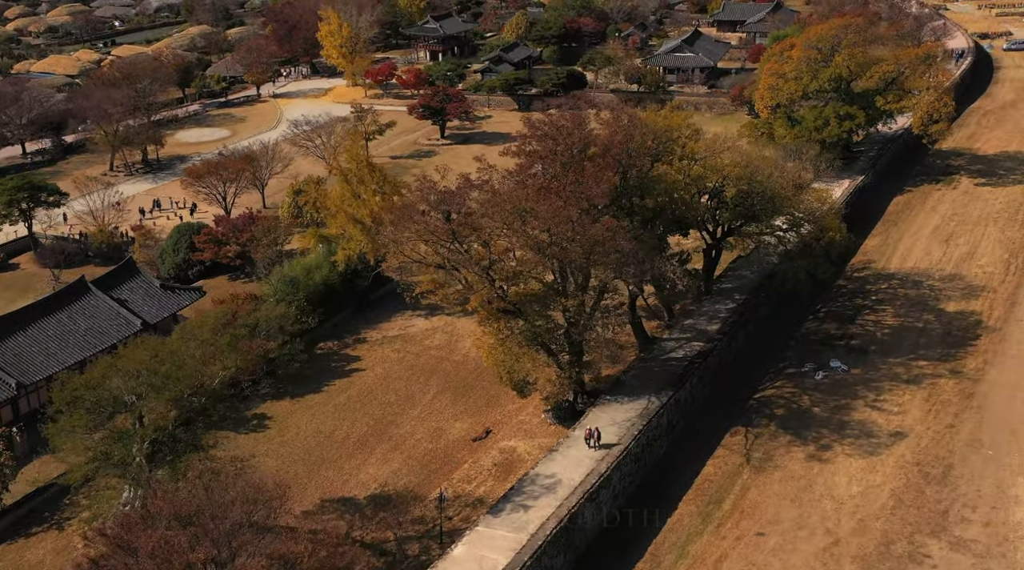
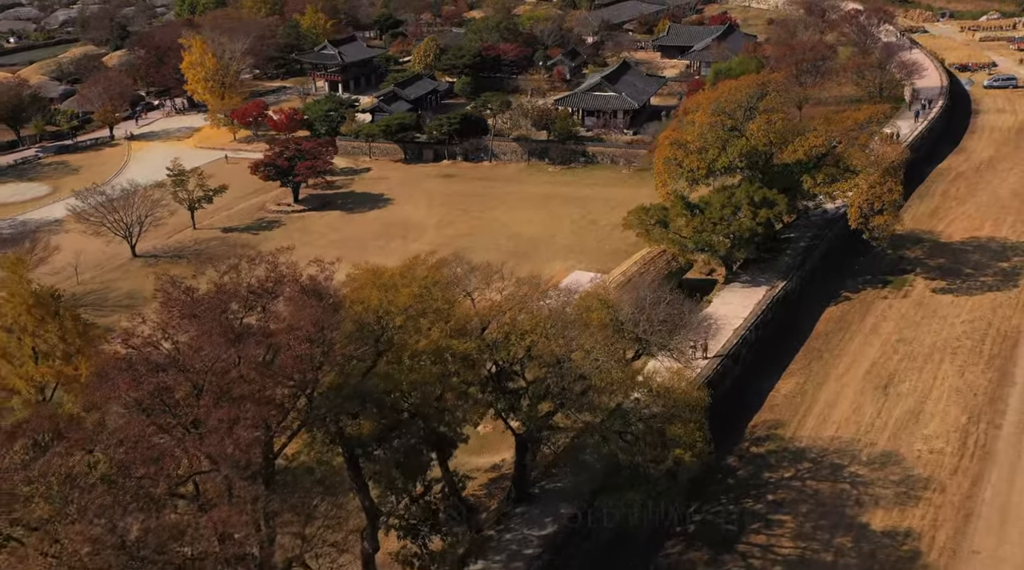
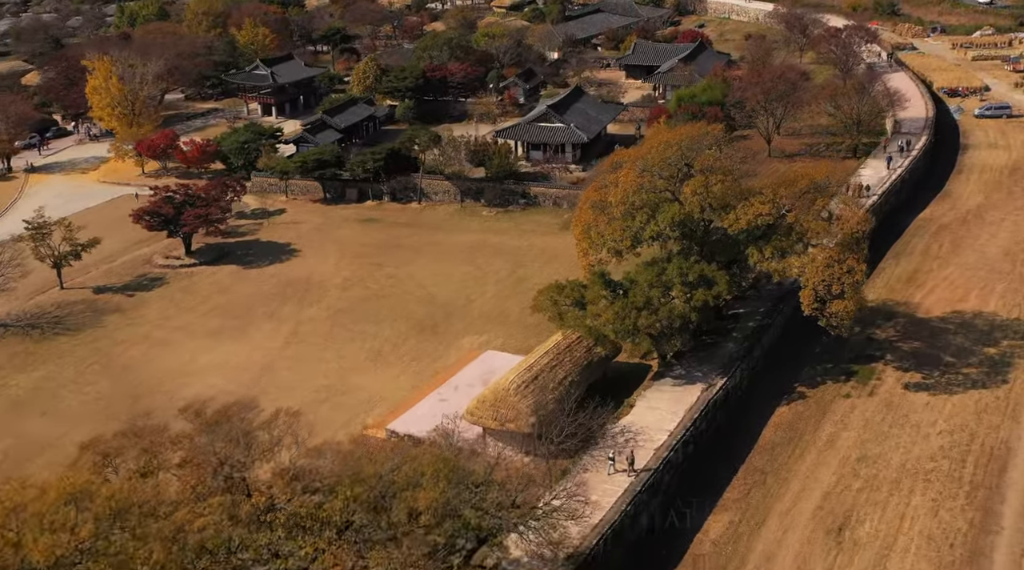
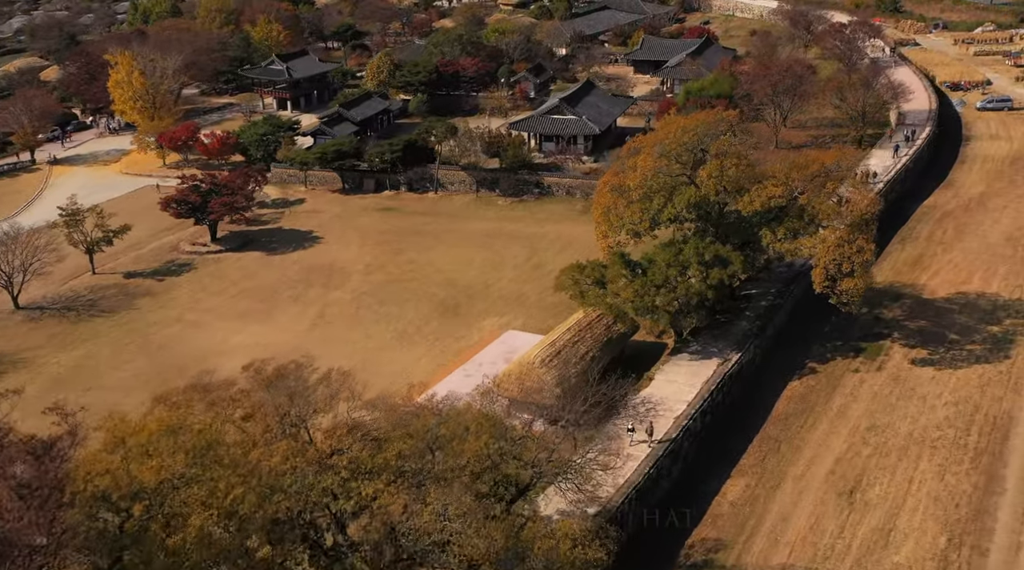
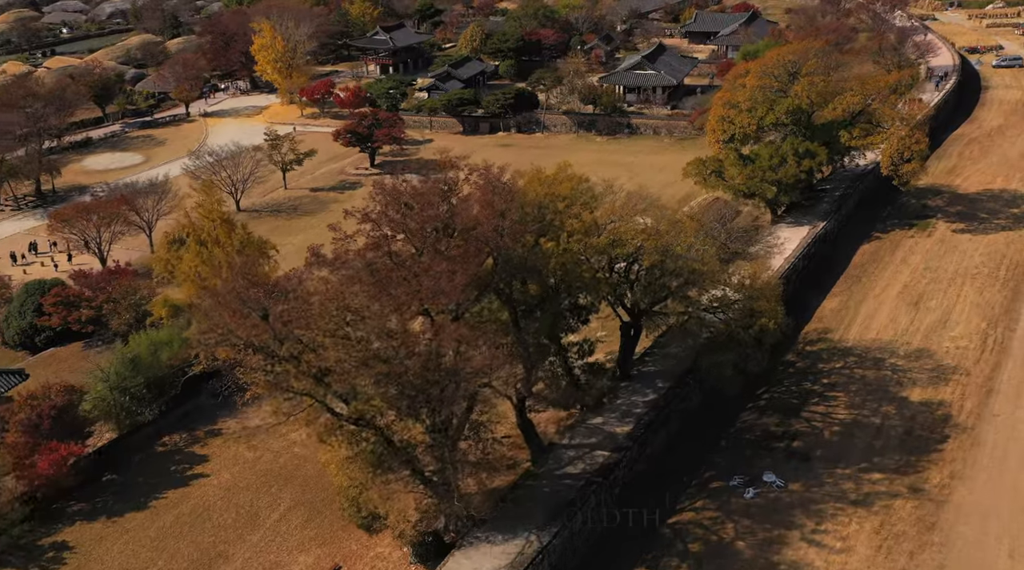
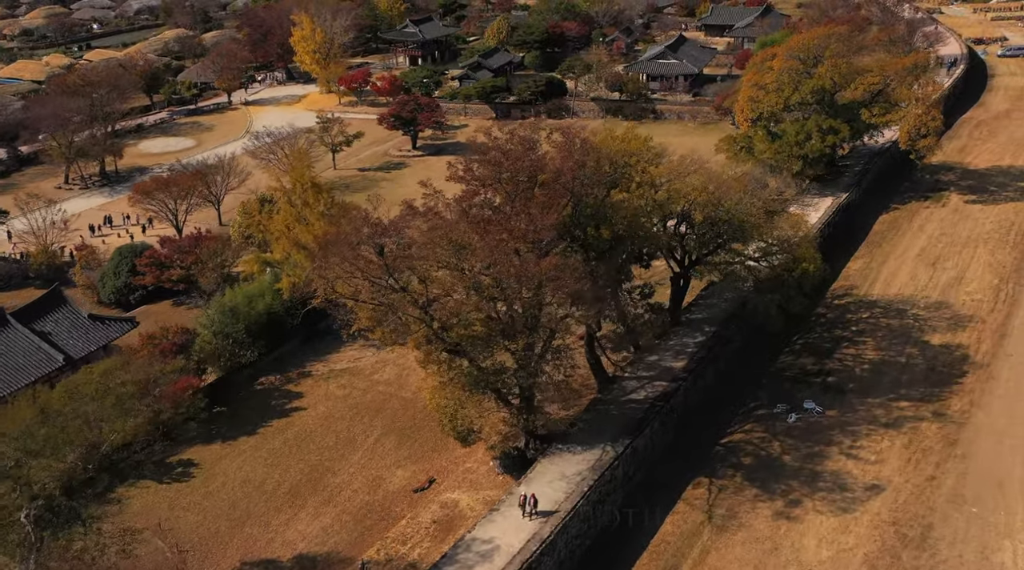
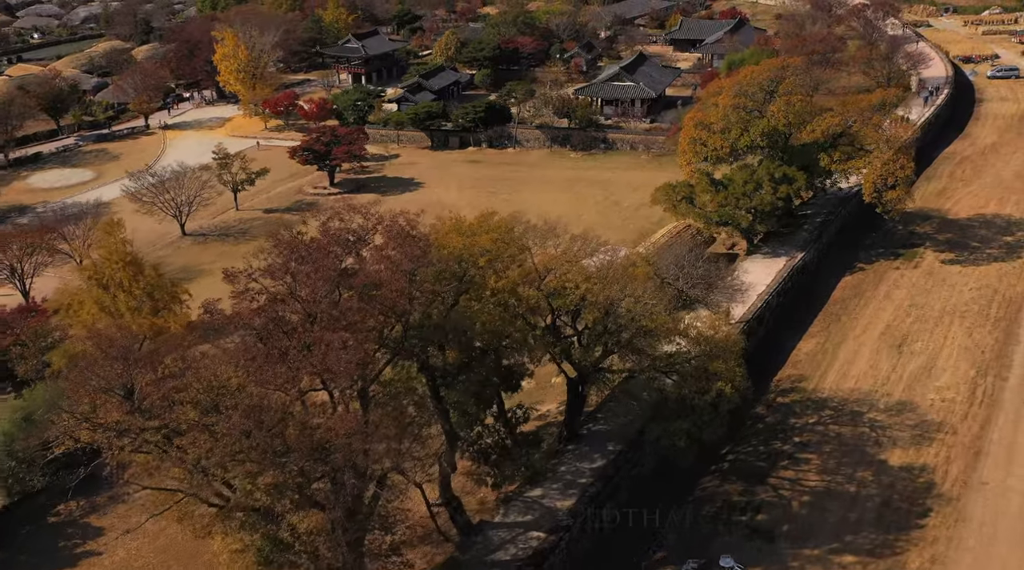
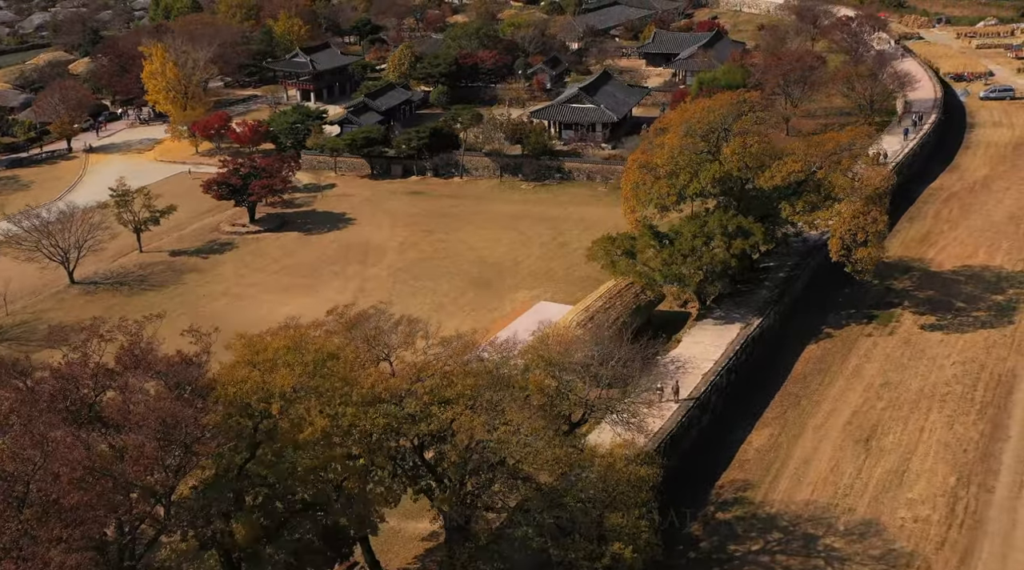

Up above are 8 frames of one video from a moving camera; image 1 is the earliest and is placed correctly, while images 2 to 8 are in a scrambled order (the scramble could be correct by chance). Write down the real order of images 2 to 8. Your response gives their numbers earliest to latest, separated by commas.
6, 5, 7, 2, 8, 4, 3
